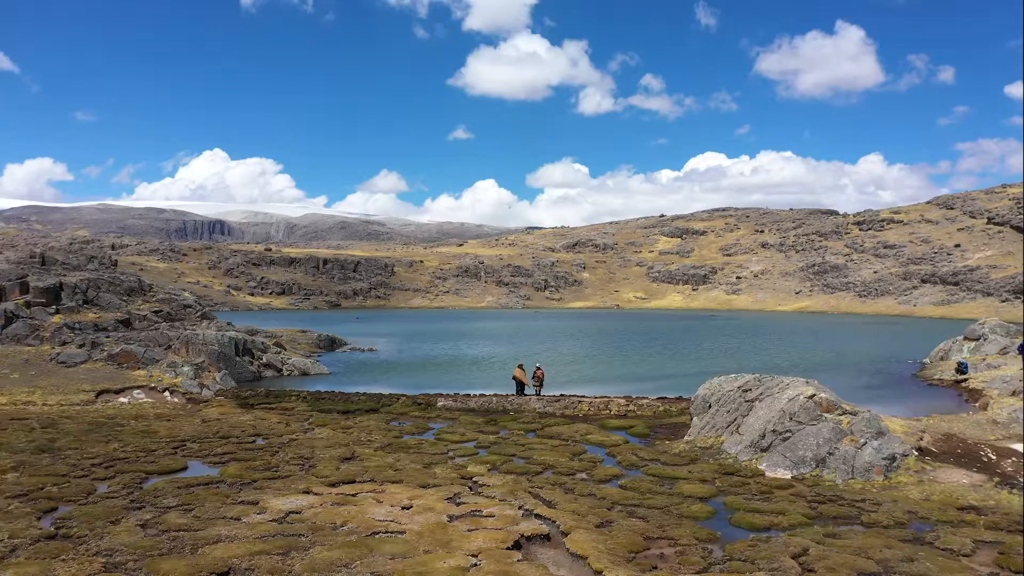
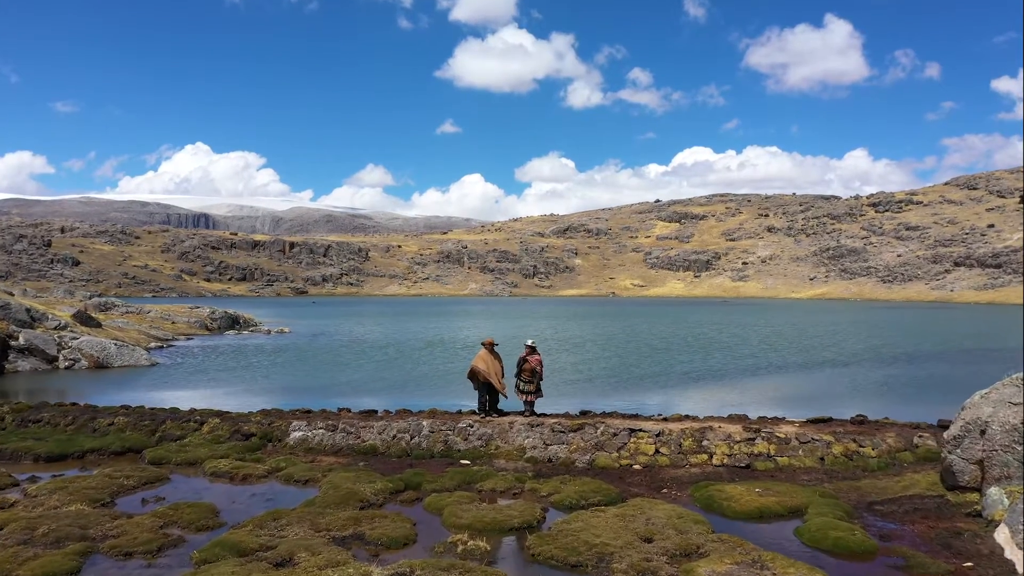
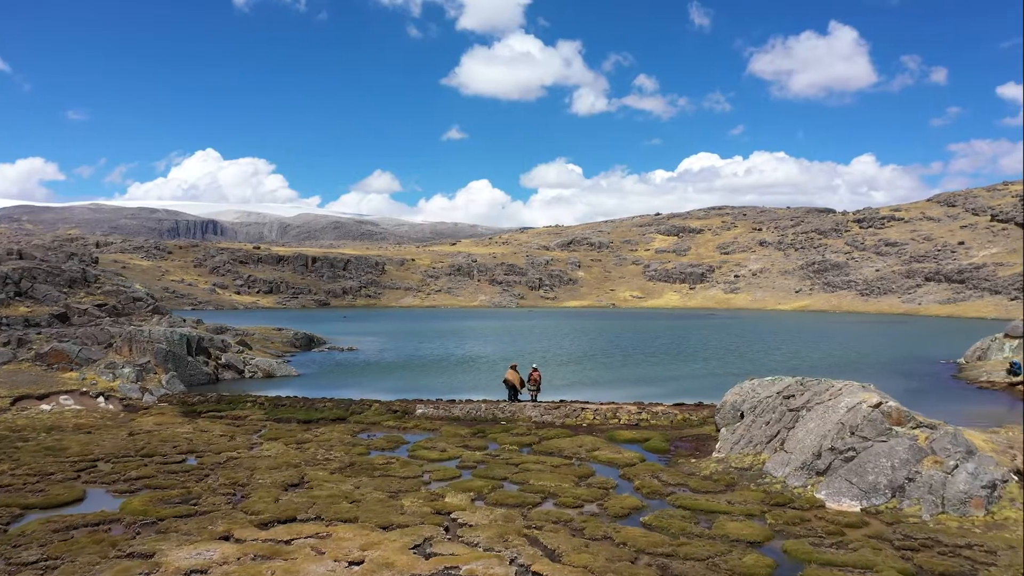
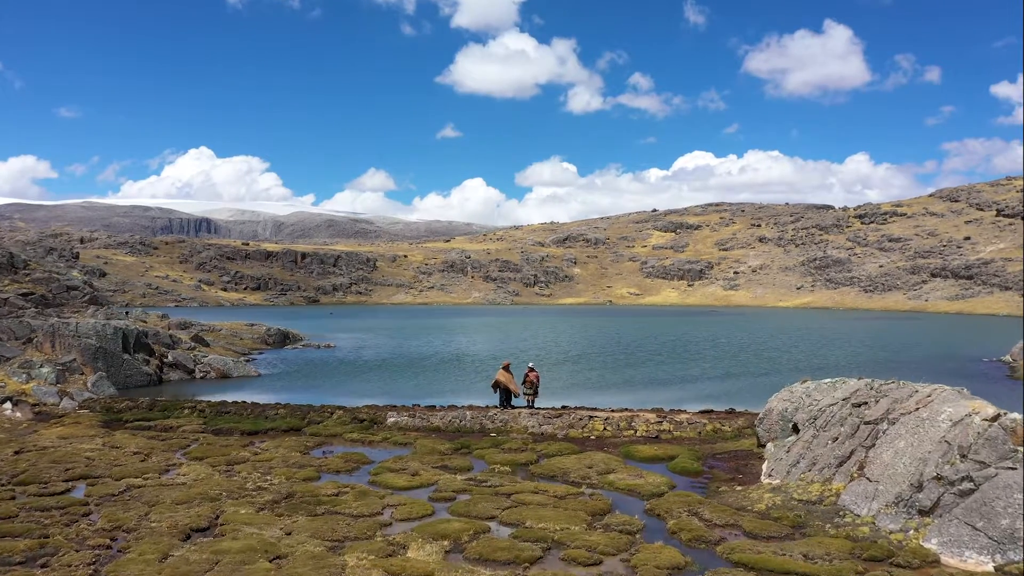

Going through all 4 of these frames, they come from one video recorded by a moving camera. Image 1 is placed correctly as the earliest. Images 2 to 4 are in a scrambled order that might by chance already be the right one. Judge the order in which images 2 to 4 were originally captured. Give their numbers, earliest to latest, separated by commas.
3, 4, 2
